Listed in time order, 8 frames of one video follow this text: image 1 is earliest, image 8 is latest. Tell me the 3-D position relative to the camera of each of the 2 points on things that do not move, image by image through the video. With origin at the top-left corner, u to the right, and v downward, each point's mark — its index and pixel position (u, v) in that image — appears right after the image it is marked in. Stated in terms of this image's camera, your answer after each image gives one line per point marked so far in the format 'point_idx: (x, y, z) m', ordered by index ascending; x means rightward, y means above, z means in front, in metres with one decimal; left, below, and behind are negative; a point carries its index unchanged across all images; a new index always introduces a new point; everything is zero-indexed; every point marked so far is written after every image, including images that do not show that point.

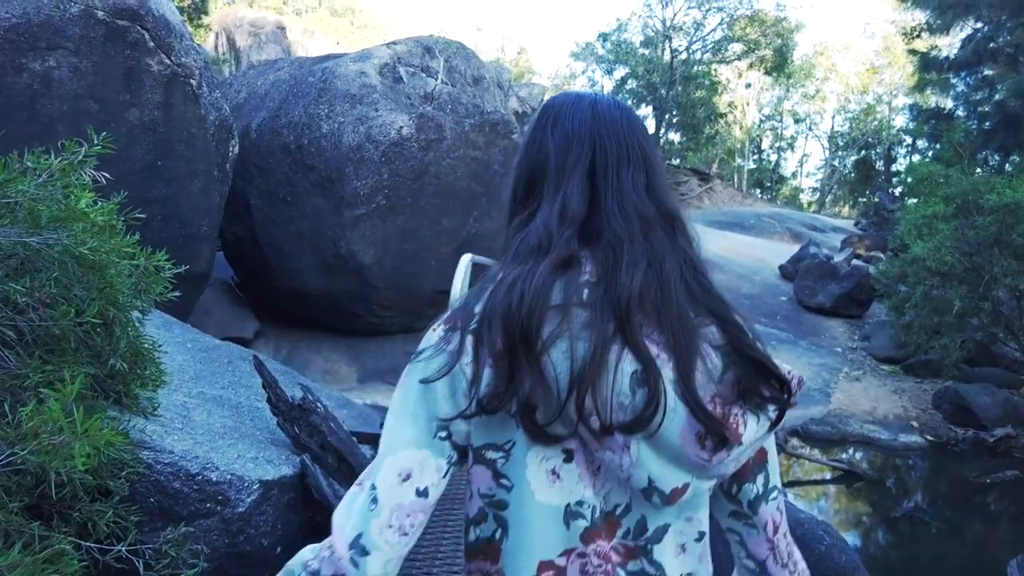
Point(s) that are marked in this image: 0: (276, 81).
0: (-2.1, +1.9, +7.8) m
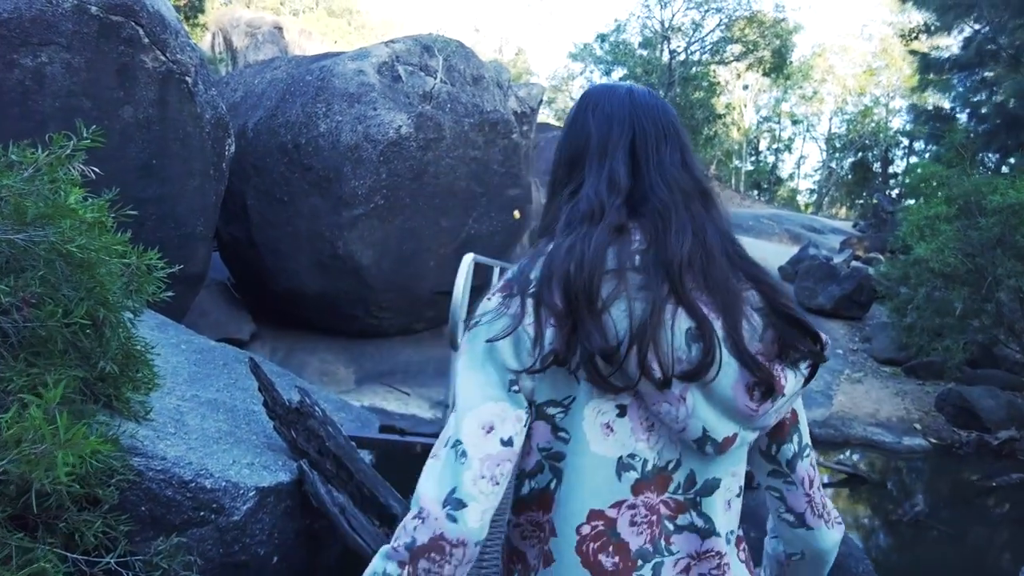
0: (-2.1, +1.9, +7.7) m
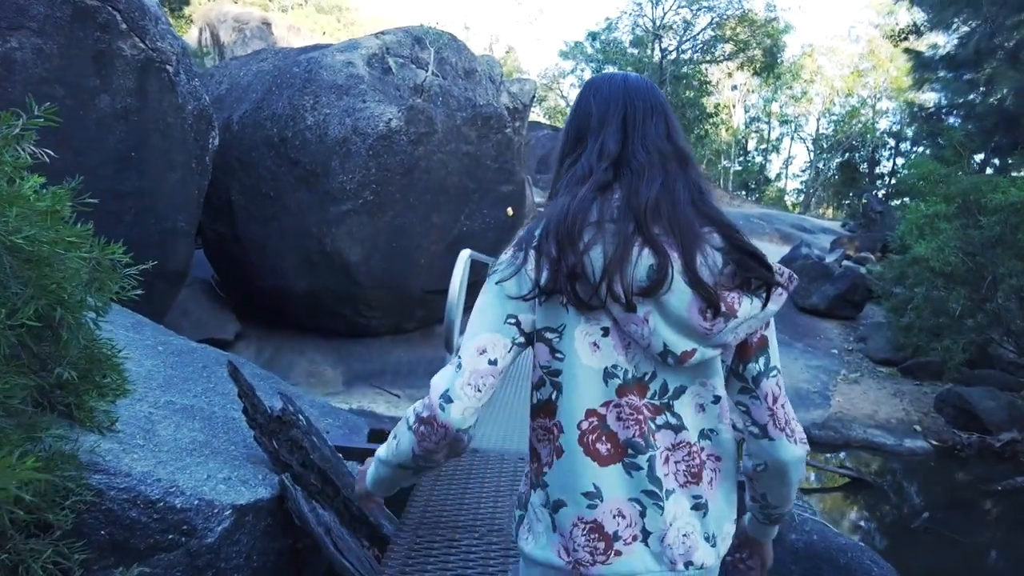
0: (-2.2, +1.9, +7.5) m
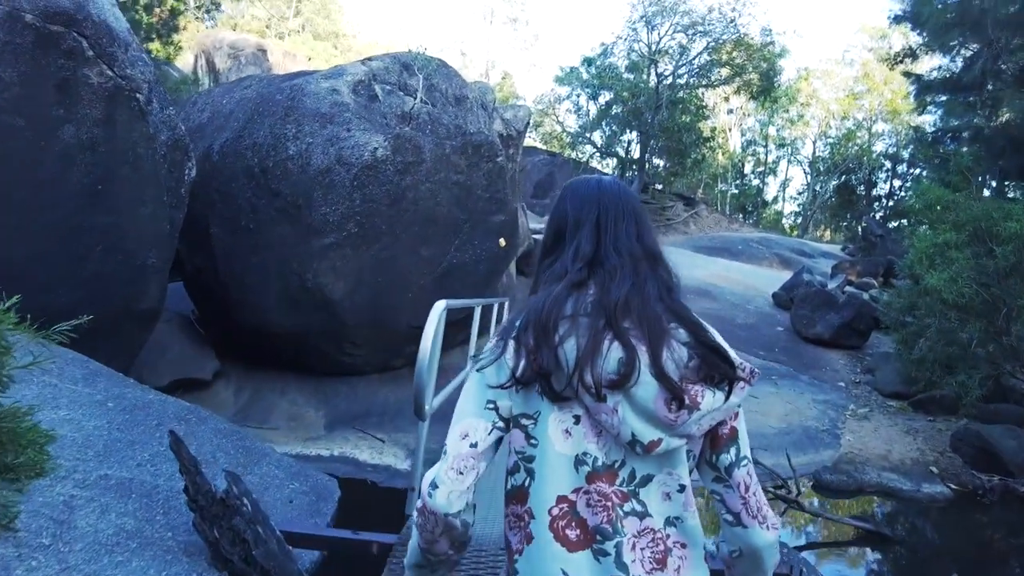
0: (-2.3, +1.6, +7.2) m
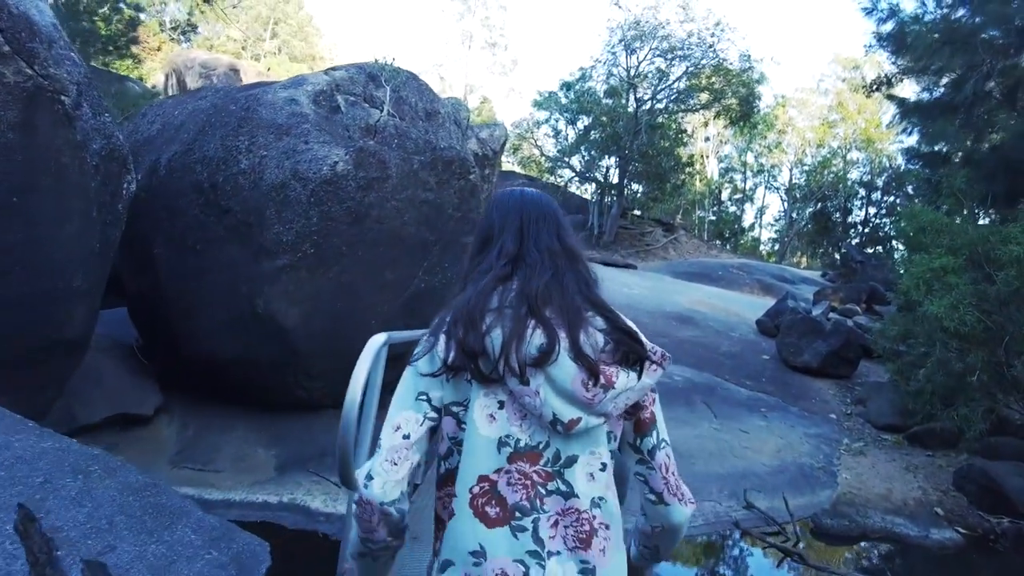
0: (-2.5, +1.4, +6.7) m
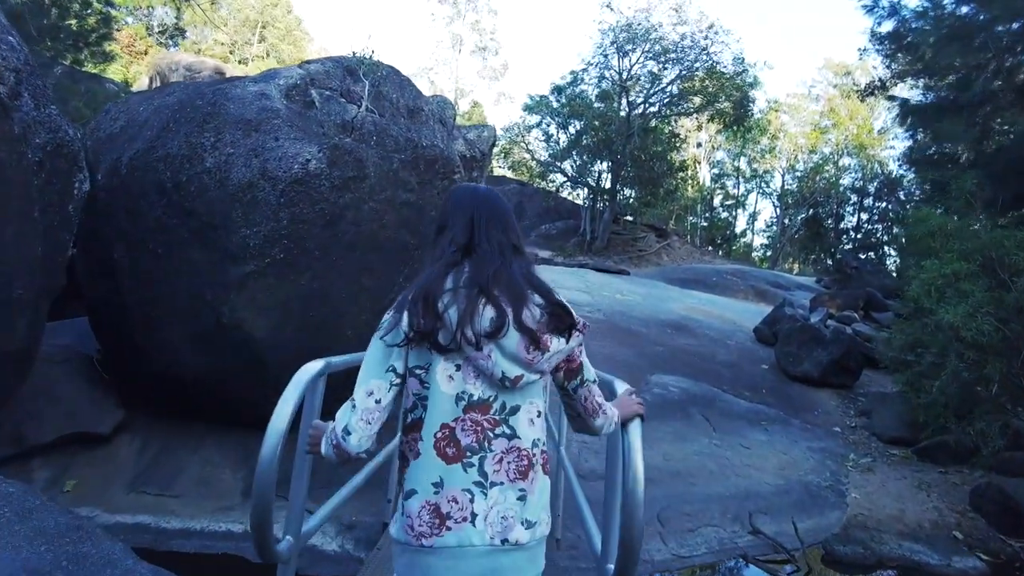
0: (-2.6, +1.3, +6.2) m
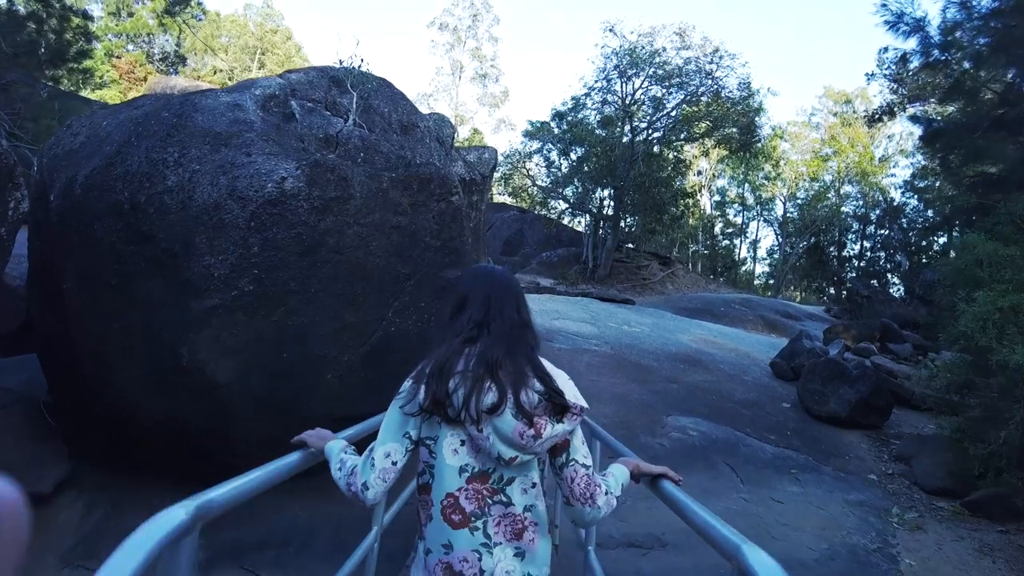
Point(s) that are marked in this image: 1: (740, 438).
0: (-2.5, +1.1, +5.6) m
1: (+2.1, -1.4, +7.8) m
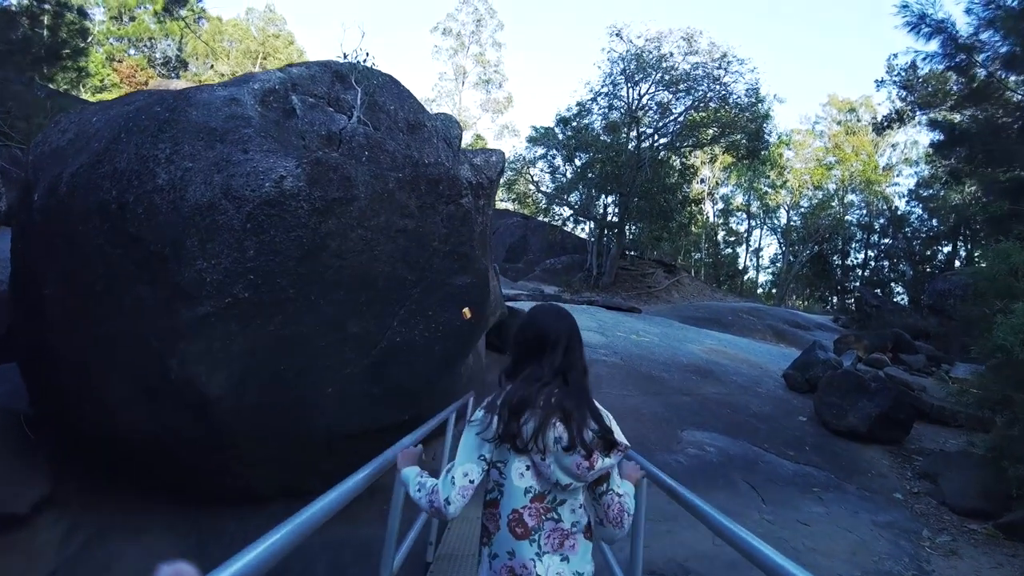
0: (-2.5, +1.1, +5.2) m
1: (+2.1, -1.4, +7.5) m
